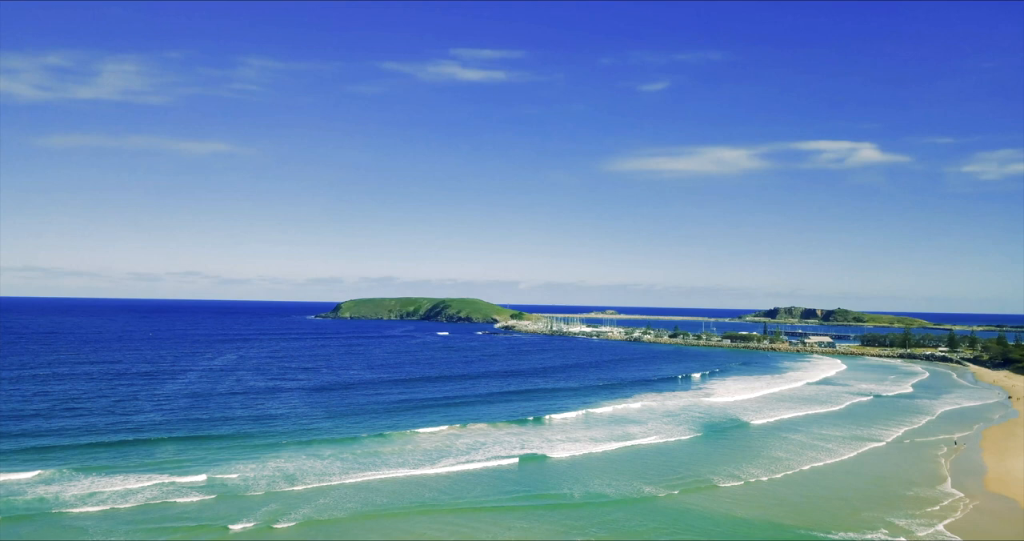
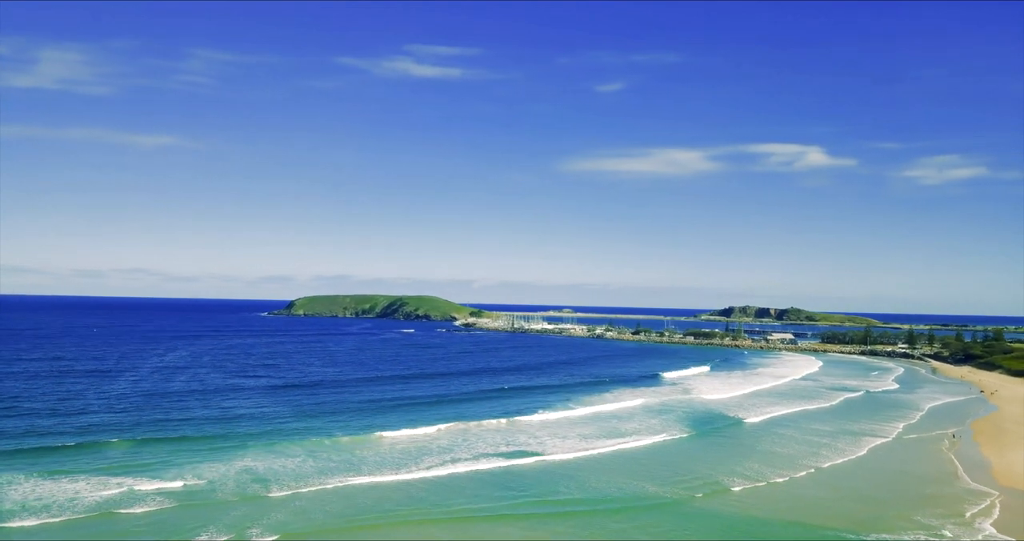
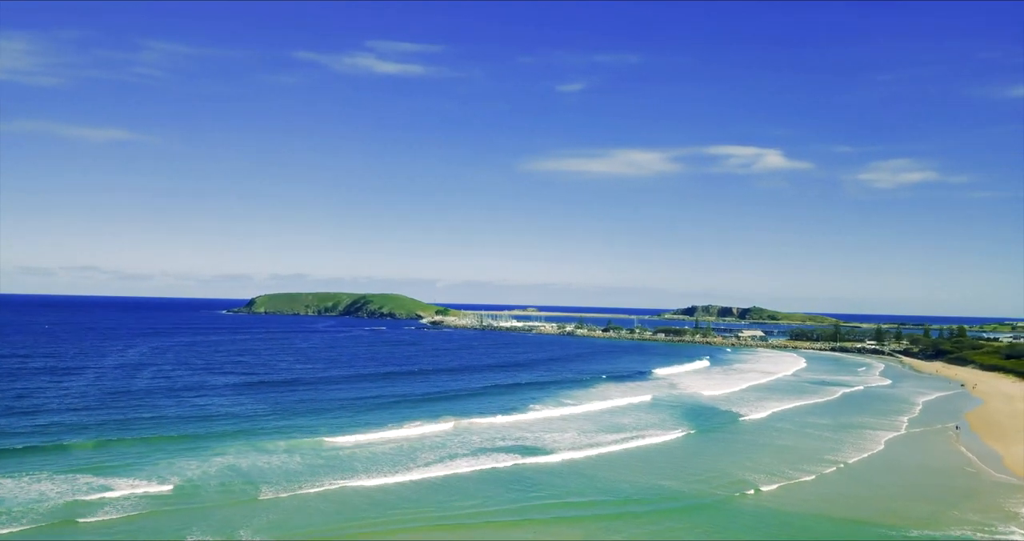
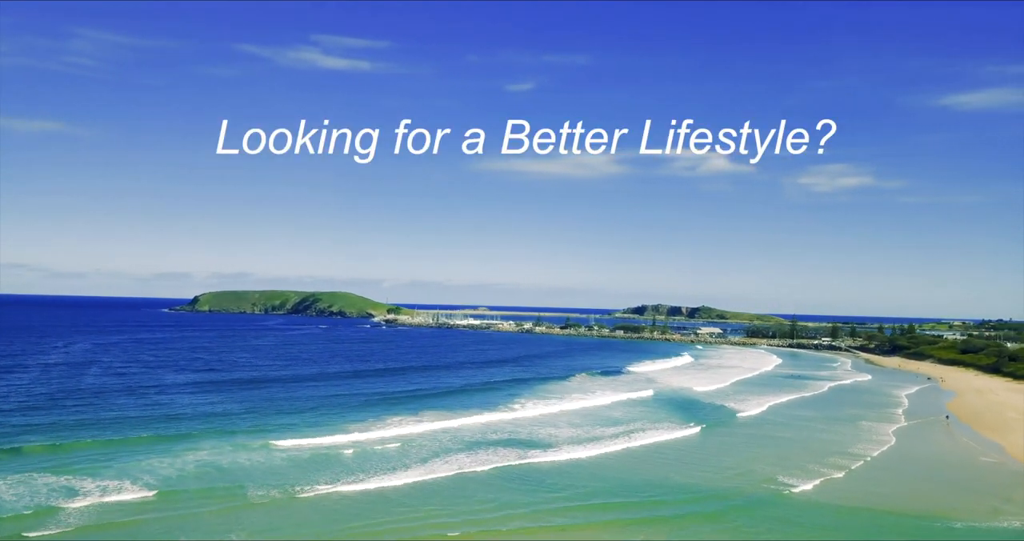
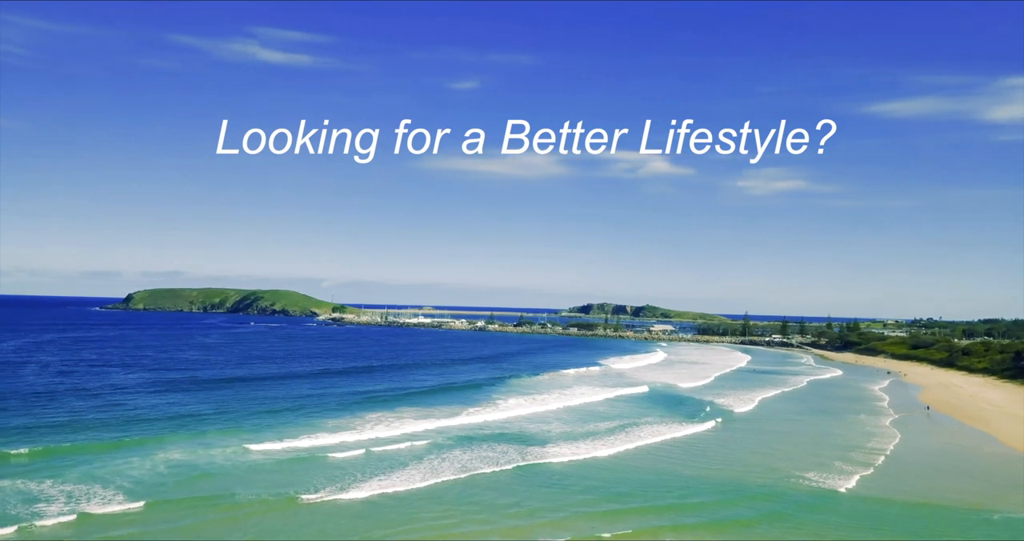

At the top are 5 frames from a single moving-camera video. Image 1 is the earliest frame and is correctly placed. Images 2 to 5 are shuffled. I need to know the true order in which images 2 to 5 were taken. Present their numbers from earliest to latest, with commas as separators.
2, 3, 4, 5
